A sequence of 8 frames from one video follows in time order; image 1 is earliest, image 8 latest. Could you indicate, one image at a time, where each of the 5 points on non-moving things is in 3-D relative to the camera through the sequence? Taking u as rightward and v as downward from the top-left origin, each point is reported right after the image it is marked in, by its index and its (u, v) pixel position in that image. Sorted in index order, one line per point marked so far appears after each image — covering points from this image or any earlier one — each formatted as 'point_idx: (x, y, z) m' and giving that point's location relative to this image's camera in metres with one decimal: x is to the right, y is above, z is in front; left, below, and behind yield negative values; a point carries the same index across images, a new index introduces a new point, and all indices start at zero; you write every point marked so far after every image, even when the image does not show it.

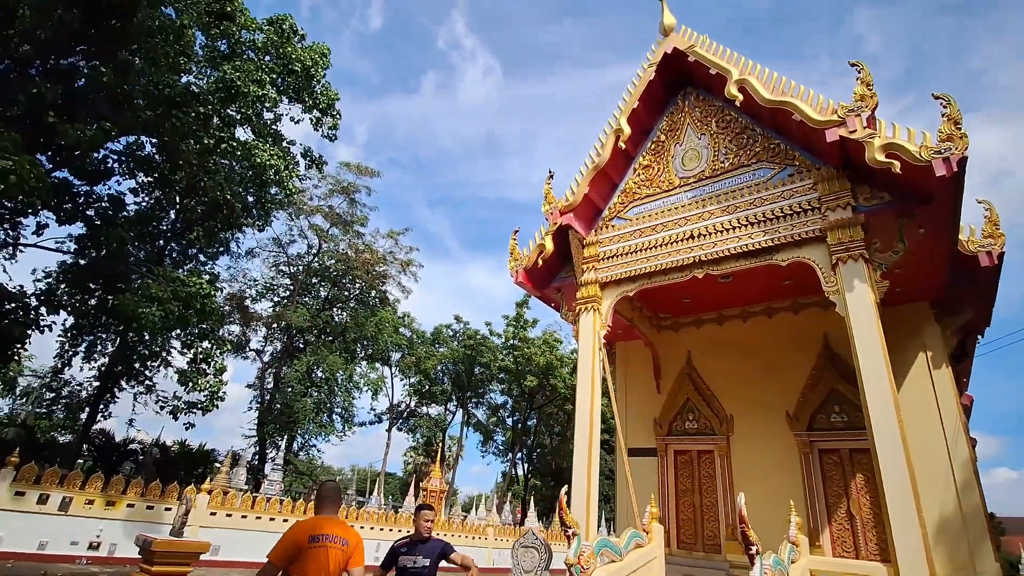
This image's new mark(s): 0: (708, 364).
0: (+2.9, -1.1, +8.5) m
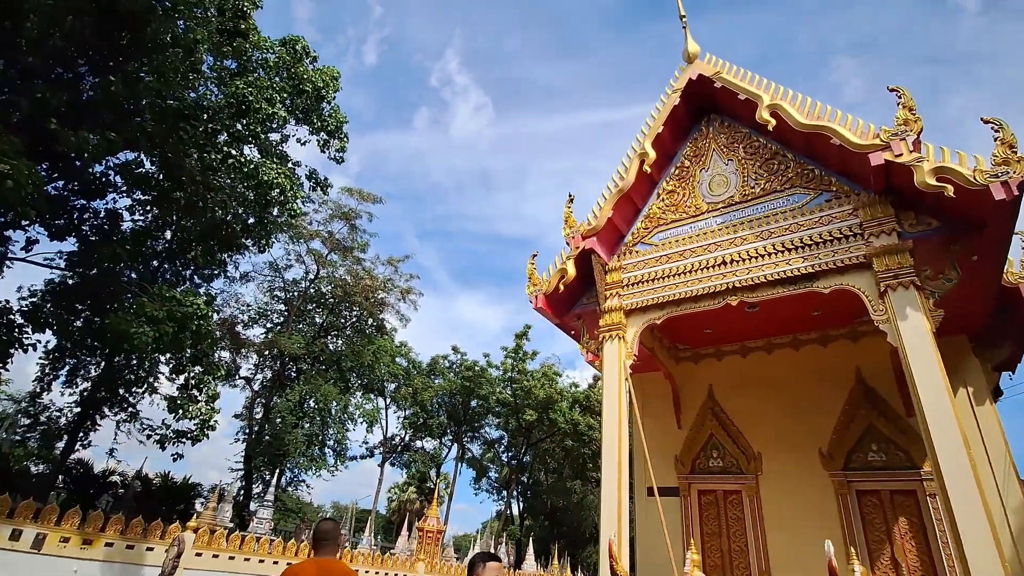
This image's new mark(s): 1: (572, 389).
0: (+3.1, -1.6, +8.1) m
1: (+2.4, -3.4, +19.9) m
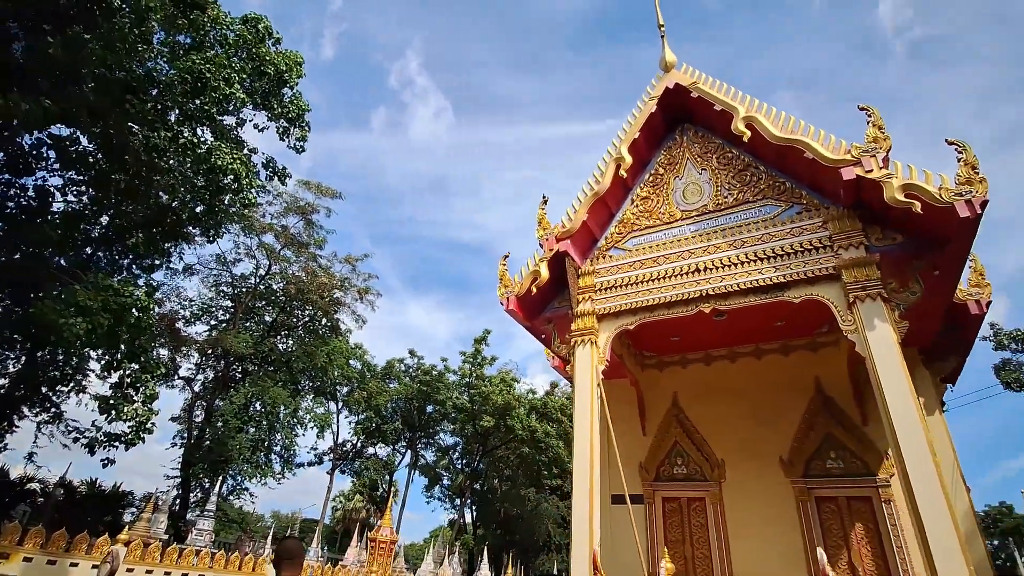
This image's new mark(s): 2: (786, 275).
0: (+2.6, -1.7, +8.2) m
1: (+0.8, -3.6, +19.8) m
2: (+3.0, +0.1, +6.2) m
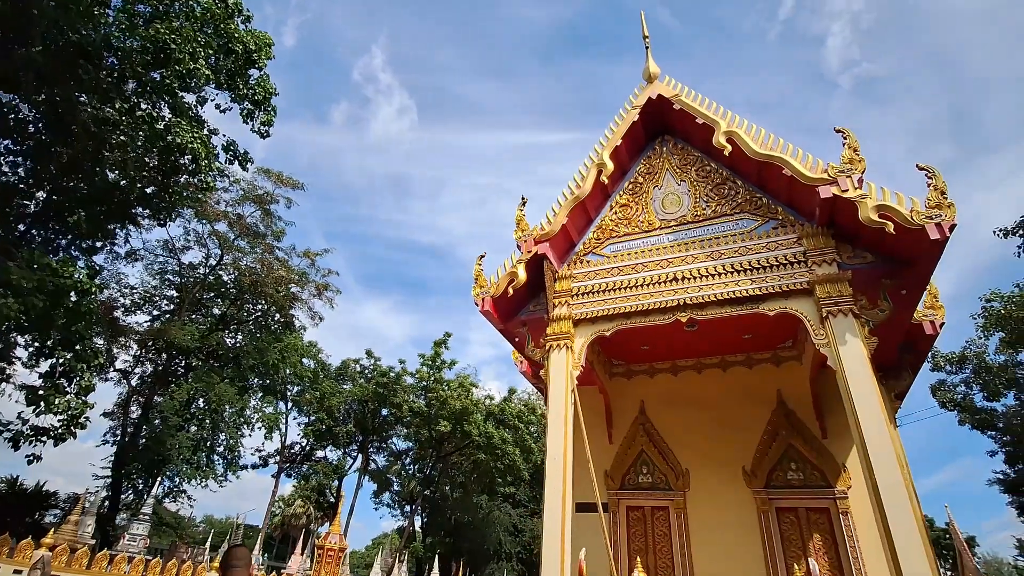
0: (+2.2, -1.8, +8.2) m
1: (-0.8, -3.8, +19.7) m
2: (+2.7, 0.0, +6.3) m
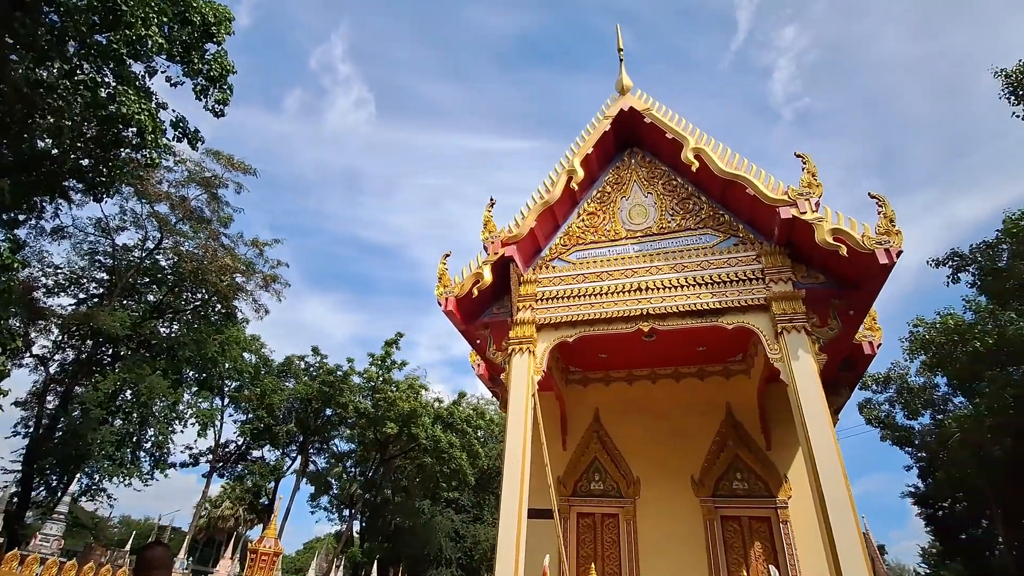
0: (+1.5, -2.0, +8.3) m
1: (-2.6, -3.9, +19.4) m
2: (+2.4, -0.2, +6.5) m
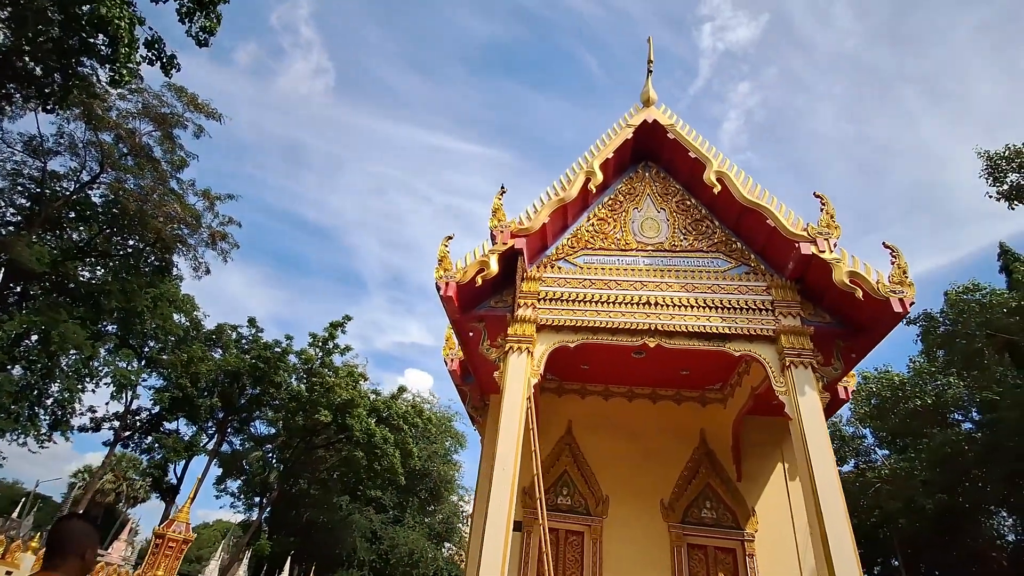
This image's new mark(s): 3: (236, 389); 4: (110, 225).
0: (+1.1, -2.1, +8.1) m
1: (-4.8, -3.5, +18.5) m
2: (+2.4, -0.4, +6.4) m
3: (-8.1, -3.0, +16.4) m
4: (-8.0, +1.3, +11.4) m
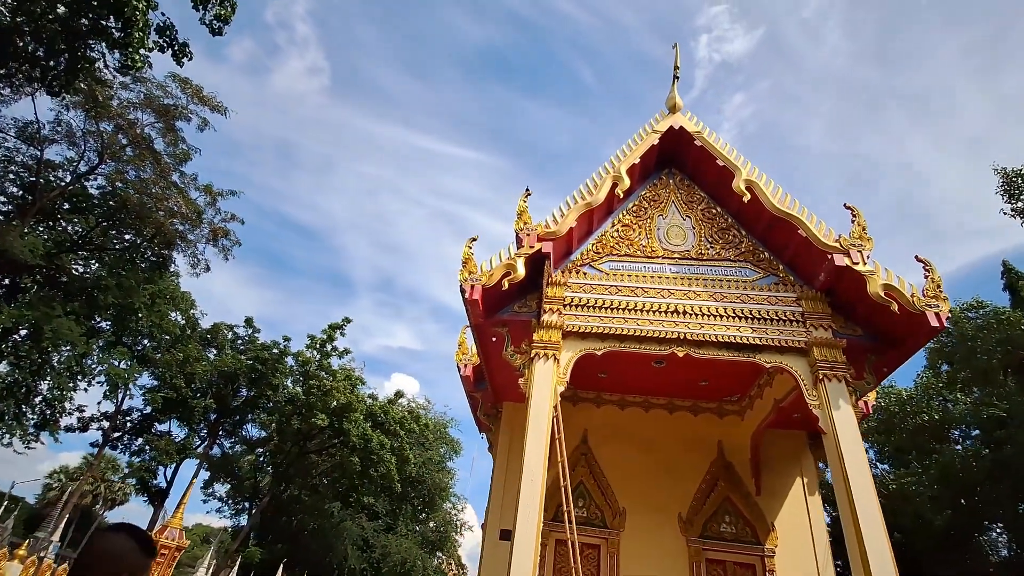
0: (+1.3, -2.2, +7.9) m
1: (-4.9, -3.5, +18.1) m
2: (+2.7, -0.6, +6.3) m
3: (-8.1, -2.9, +16.0) m
4: (-7.8, +1.4, +11.0) m
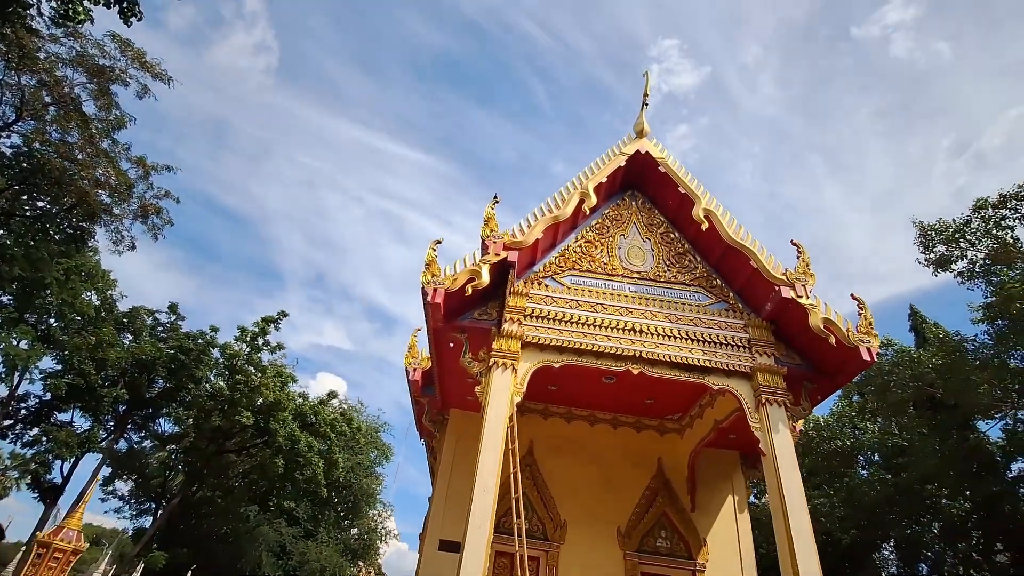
0: (+0.5, -2.4, +7.9) m
1: (-7.0, -3.3, +17.3) m
2: (+2.3, -0.8, +6.6) m
3: (-9.9, -2.4, +14.8) m
4: (-8.6, +1.9, +10.0) m
